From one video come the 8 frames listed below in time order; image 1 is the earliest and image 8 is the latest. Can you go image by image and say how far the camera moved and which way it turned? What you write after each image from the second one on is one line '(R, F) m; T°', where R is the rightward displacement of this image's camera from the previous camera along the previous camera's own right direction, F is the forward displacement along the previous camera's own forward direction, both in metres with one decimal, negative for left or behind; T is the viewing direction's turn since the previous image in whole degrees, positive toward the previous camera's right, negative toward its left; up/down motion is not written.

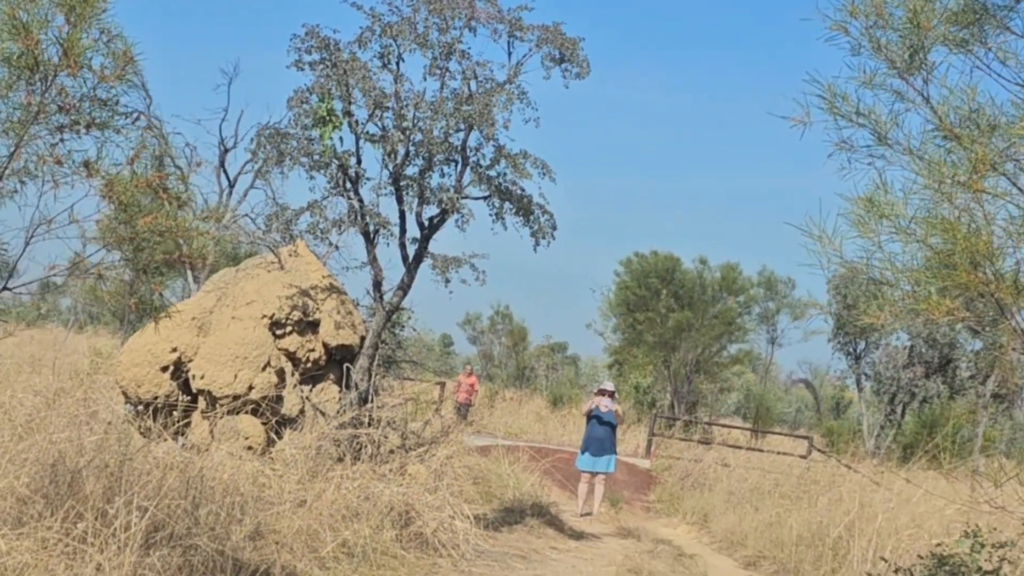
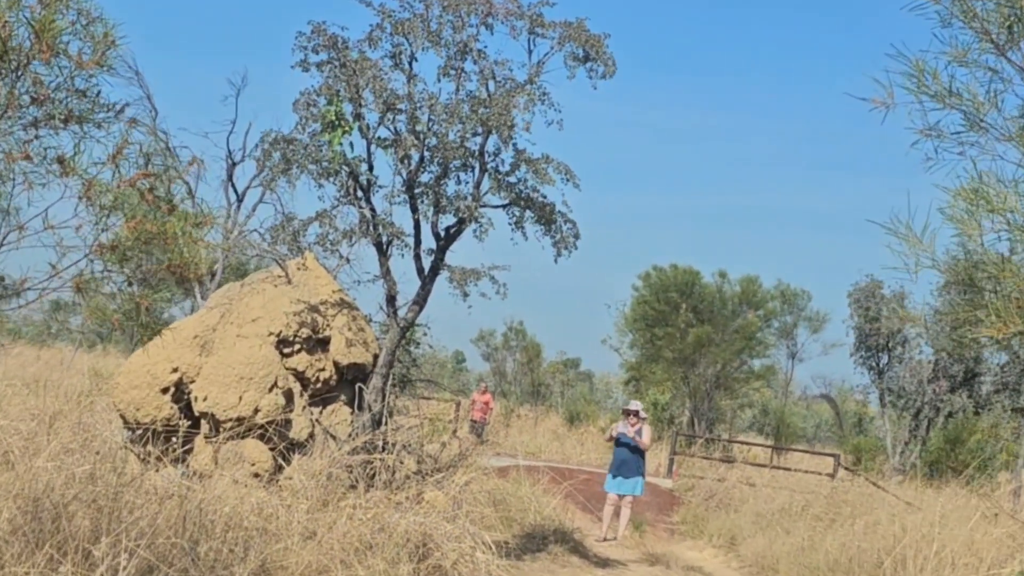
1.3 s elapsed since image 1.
(0.0, +0.6) m; 0°
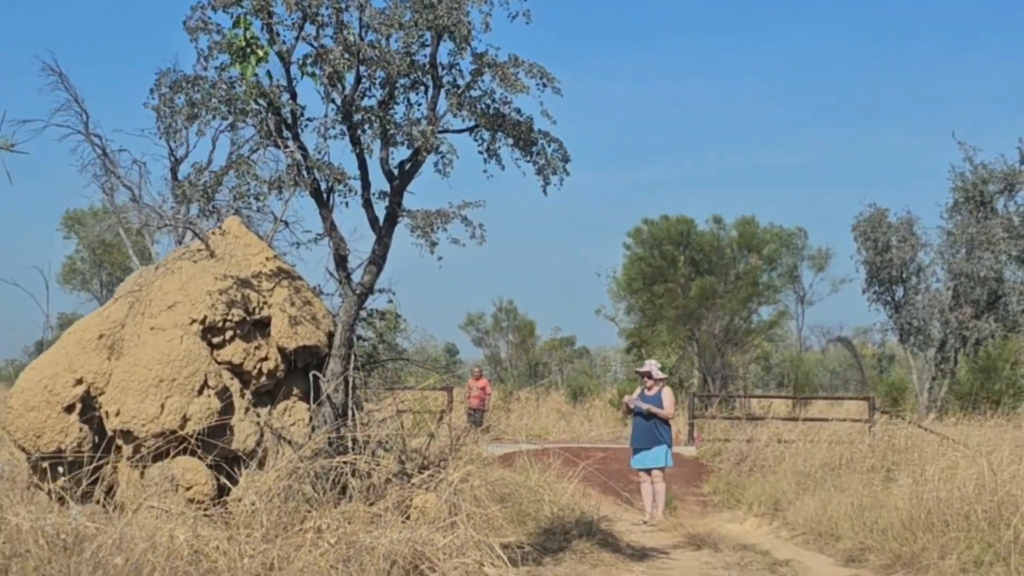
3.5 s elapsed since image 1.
(0.0, +1.7) m; 0°
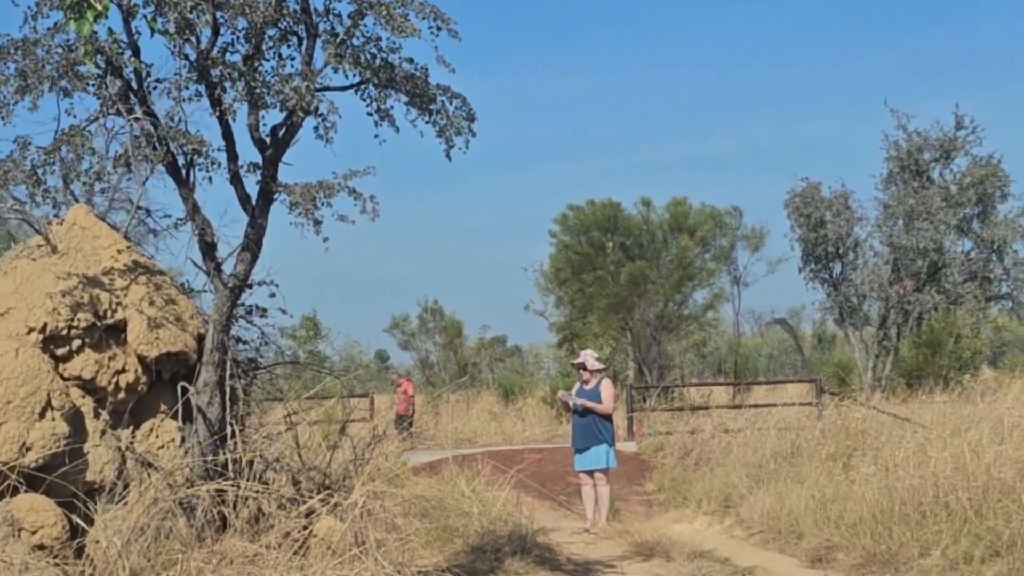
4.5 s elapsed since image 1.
(+0.1, +1.1) m; +2°
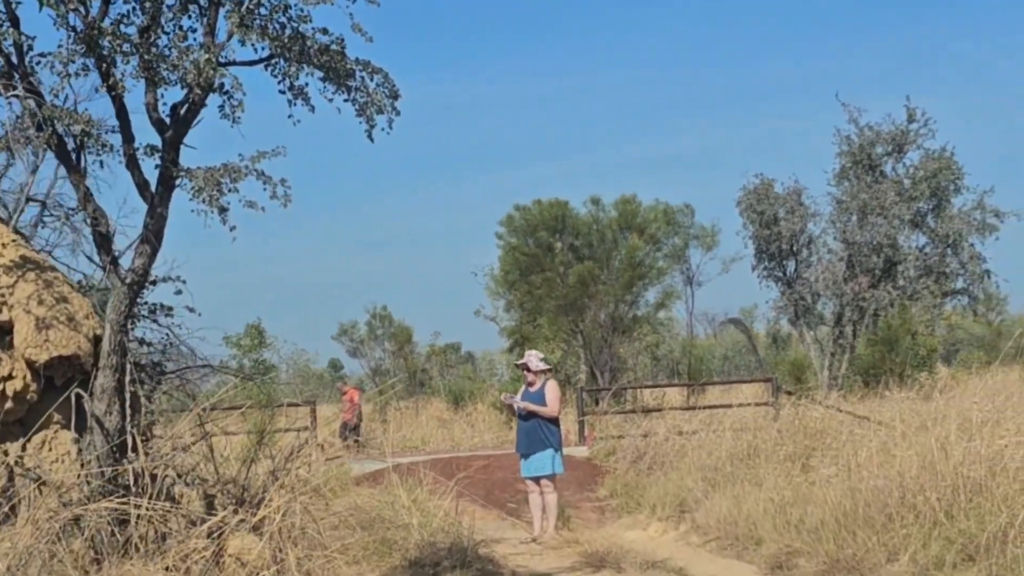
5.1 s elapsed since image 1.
(+0.1, +0.5) m; +1°
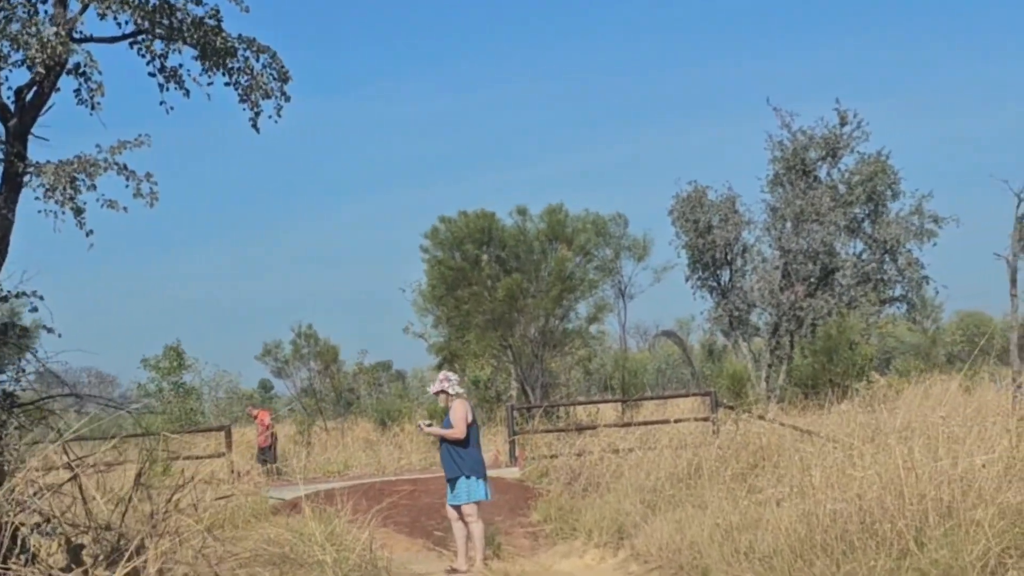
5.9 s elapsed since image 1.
(0.0, +0.7) m; +2°
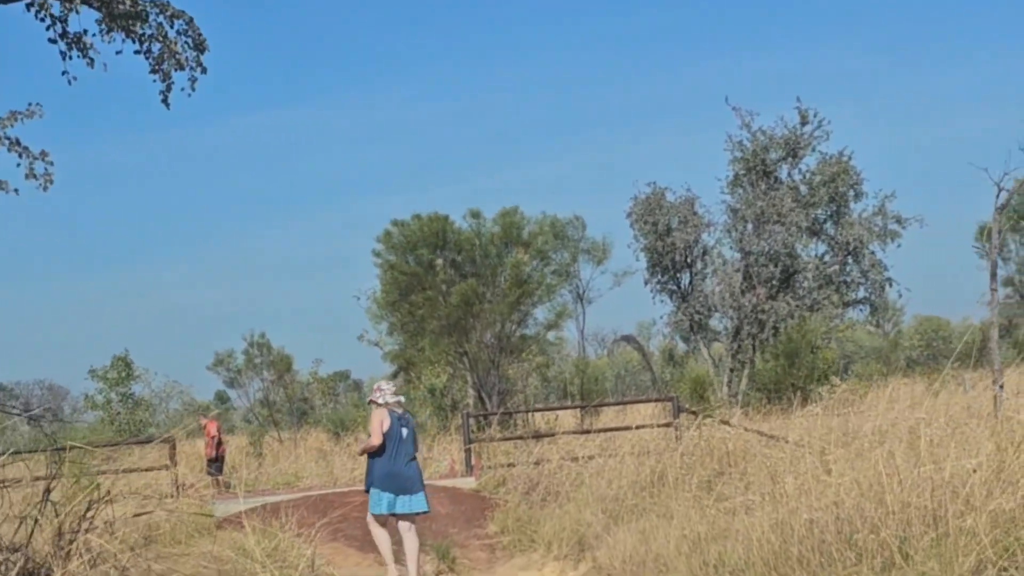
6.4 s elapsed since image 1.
(0.0, +0.5) m; +1°
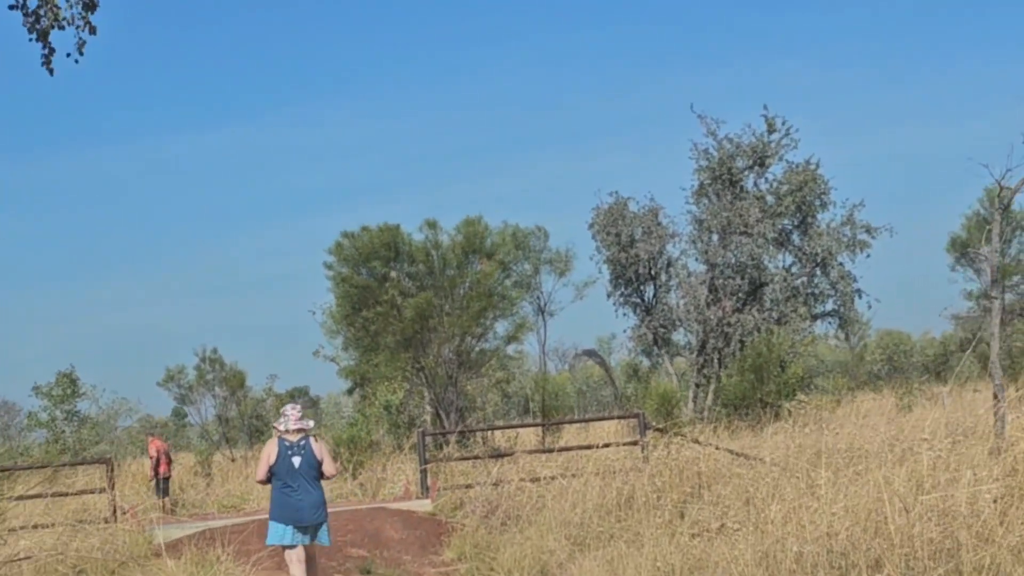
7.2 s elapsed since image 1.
(0.0, +0.7) m; +1°
